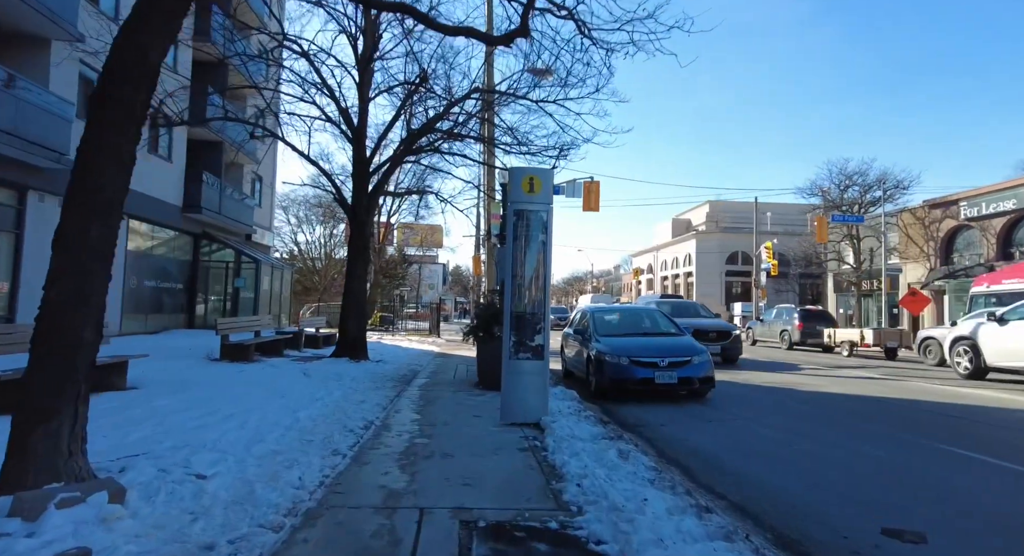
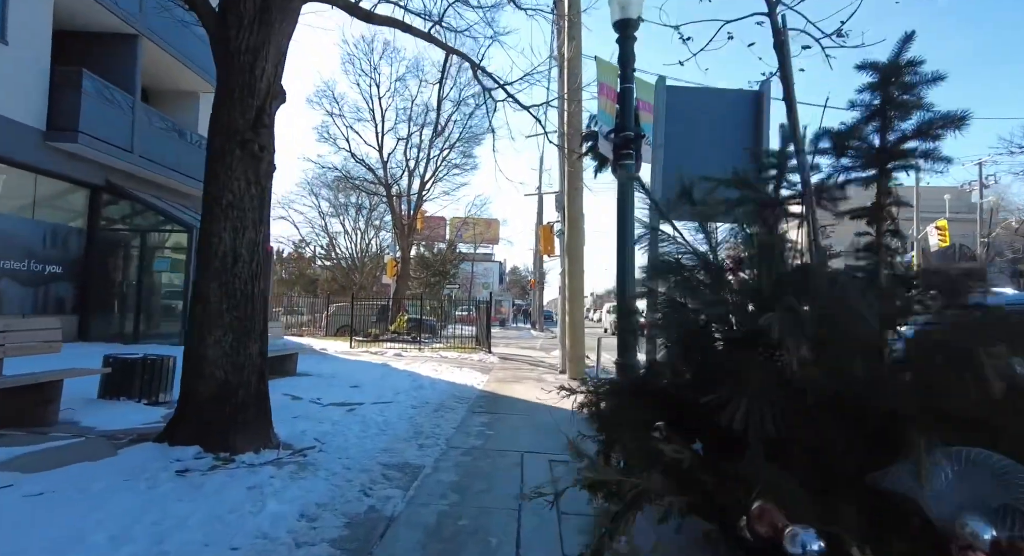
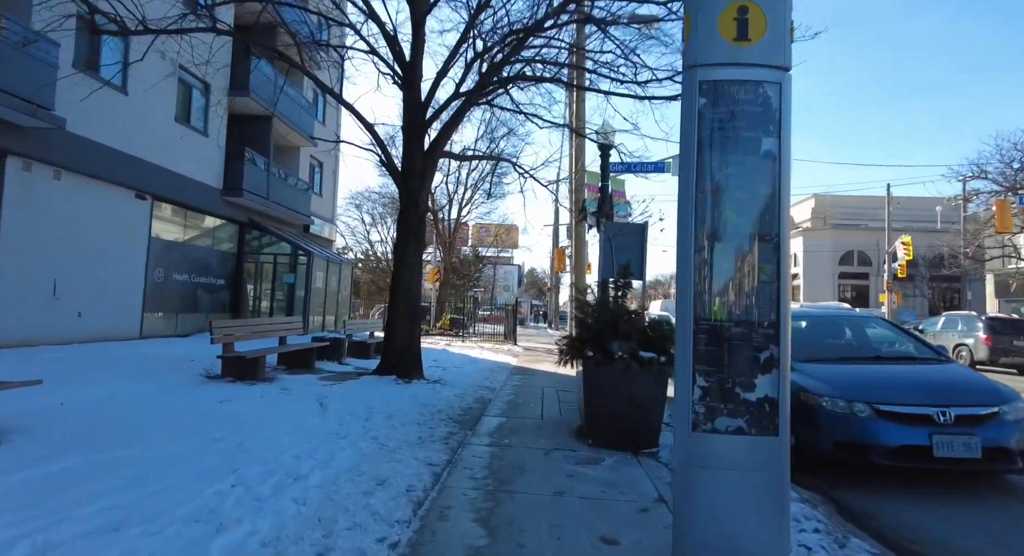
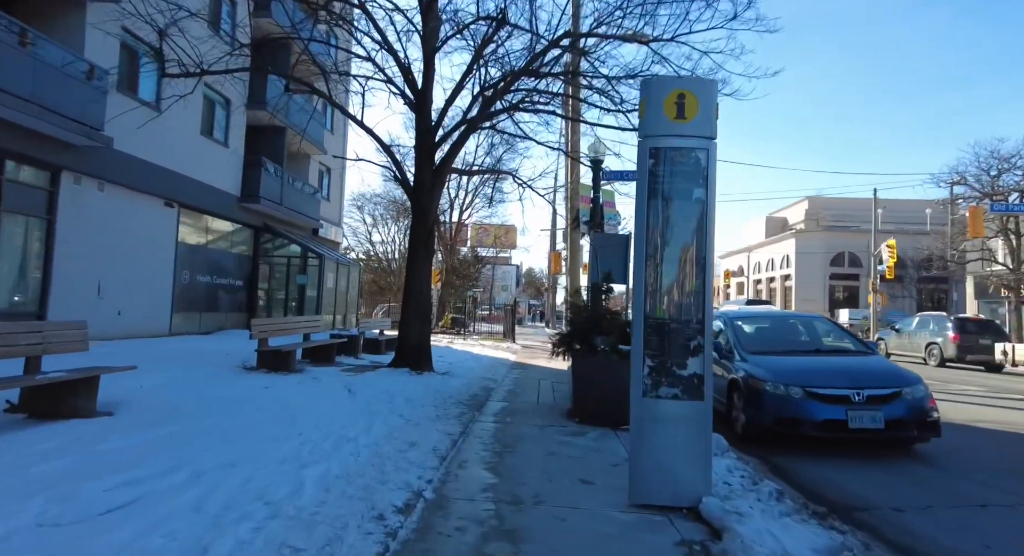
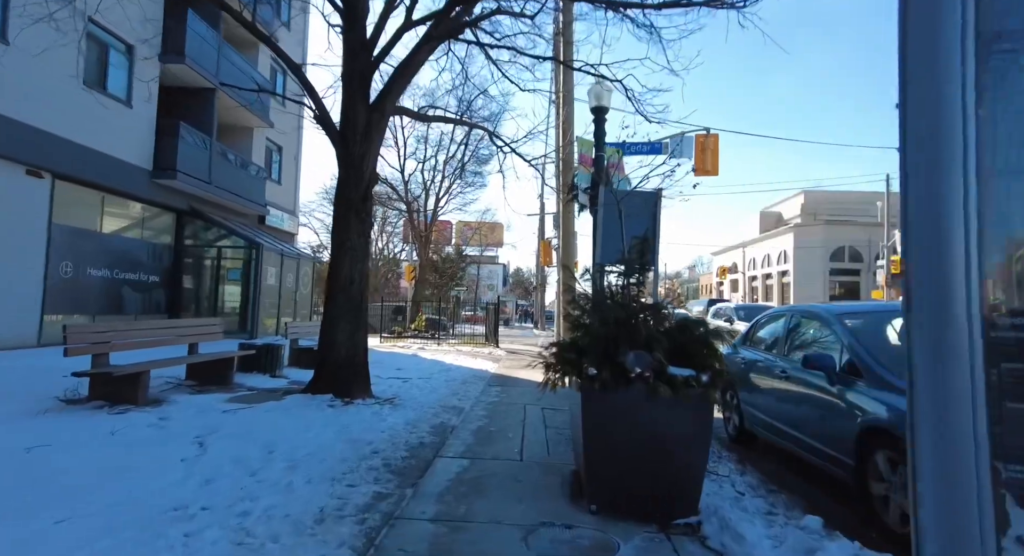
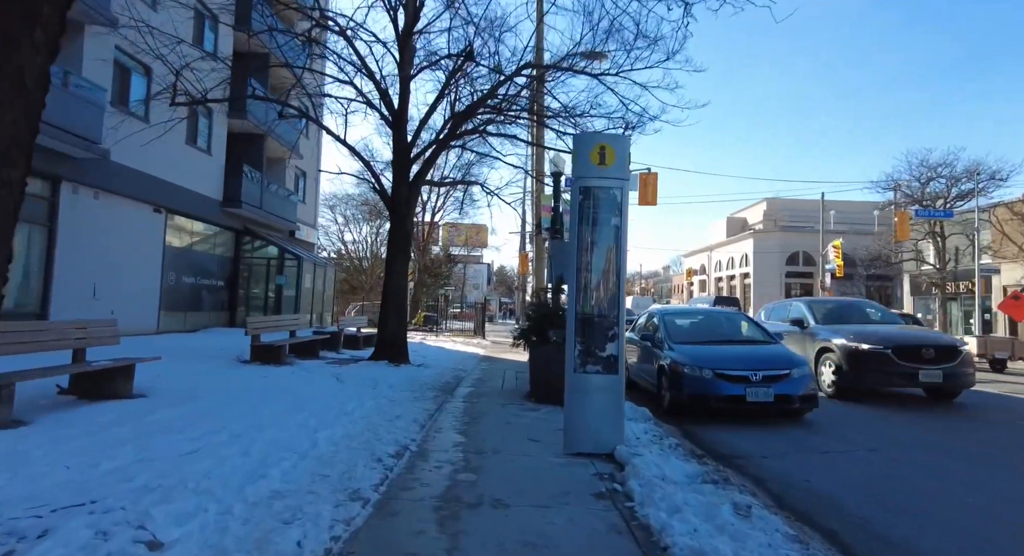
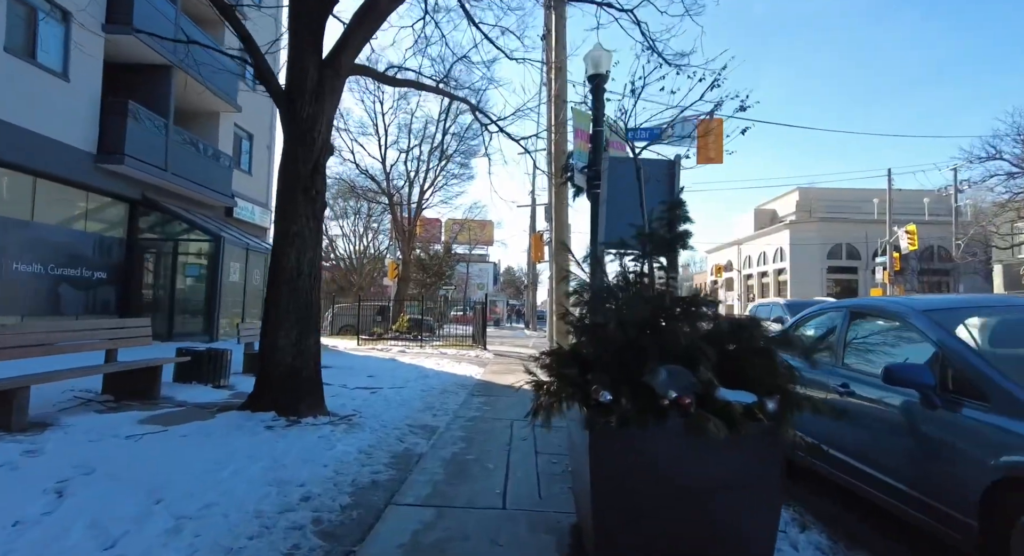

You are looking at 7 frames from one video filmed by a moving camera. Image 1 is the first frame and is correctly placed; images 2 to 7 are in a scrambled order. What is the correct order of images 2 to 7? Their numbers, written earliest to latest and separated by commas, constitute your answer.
6, 4, 3, 5, 7, 2
